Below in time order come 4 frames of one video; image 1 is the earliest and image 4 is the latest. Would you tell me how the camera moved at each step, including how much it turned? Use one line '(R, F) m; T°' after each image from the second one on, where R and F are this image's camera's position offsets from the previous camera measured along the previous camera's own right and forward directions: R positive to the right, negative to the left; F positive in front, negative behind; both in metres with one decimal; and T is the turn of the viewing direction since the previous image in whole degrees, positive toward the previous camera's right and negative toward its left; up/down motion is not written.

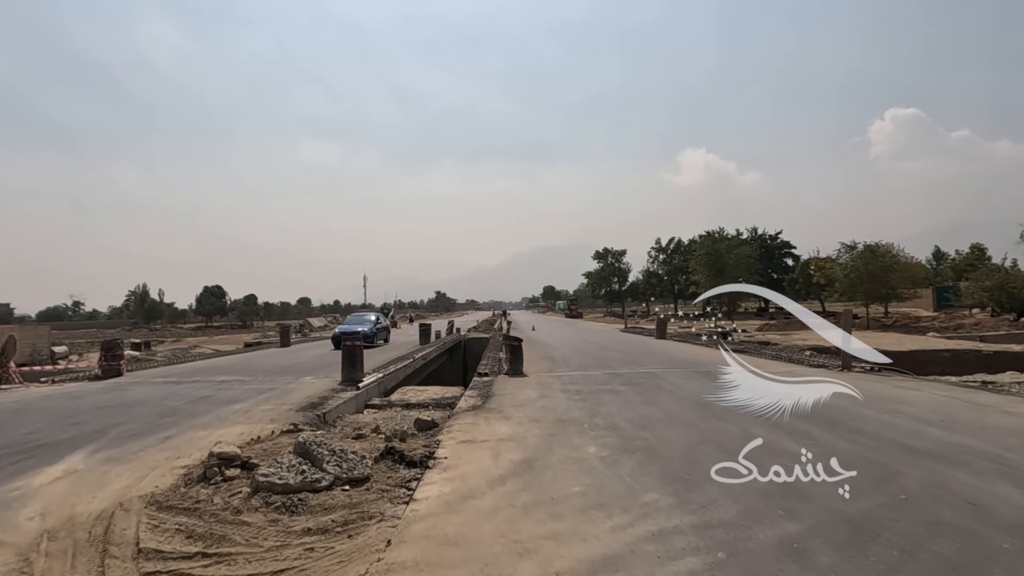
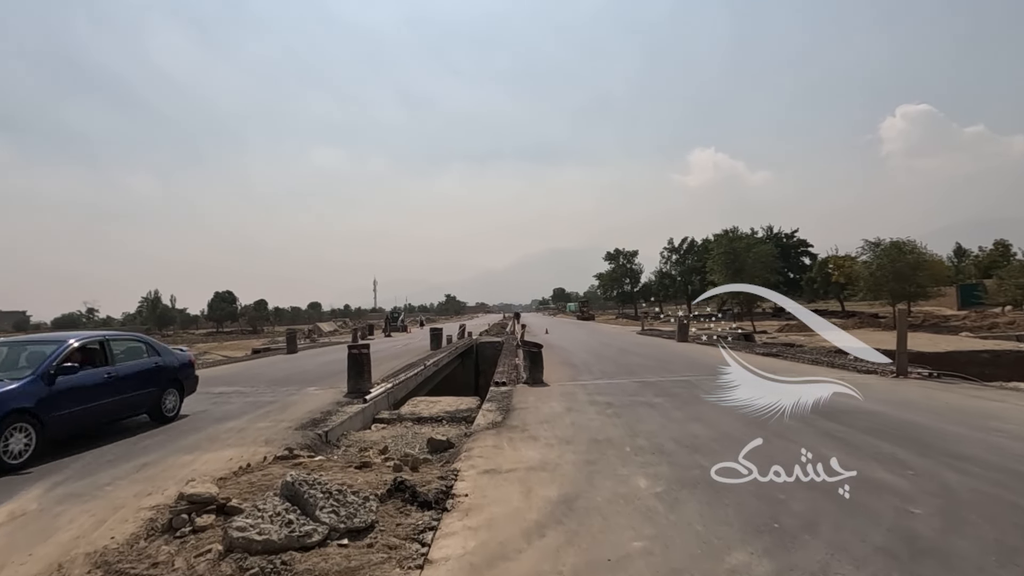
(-0.2, +1.0) m; -1°
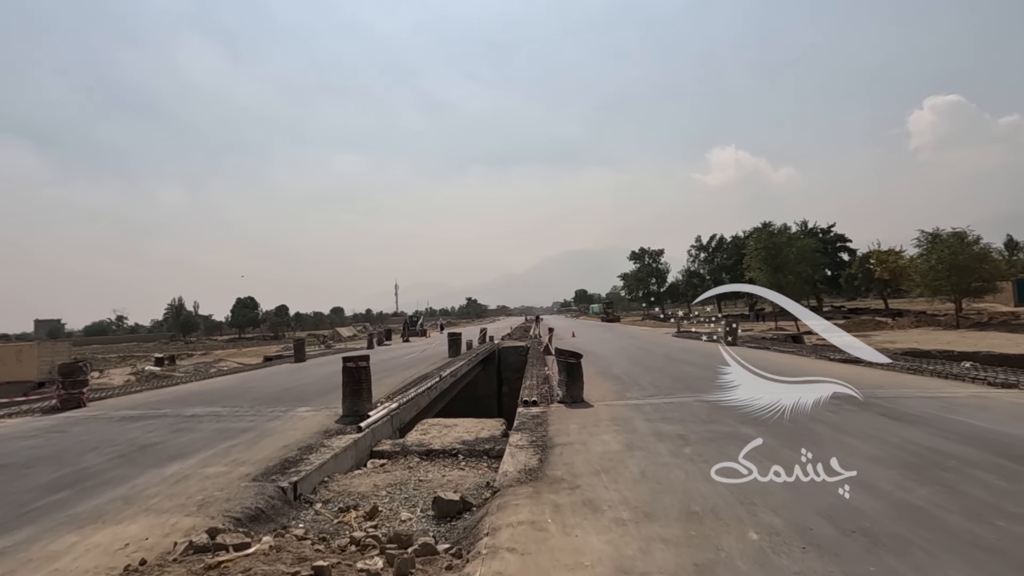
(-0.2, +2.2) m; -2°
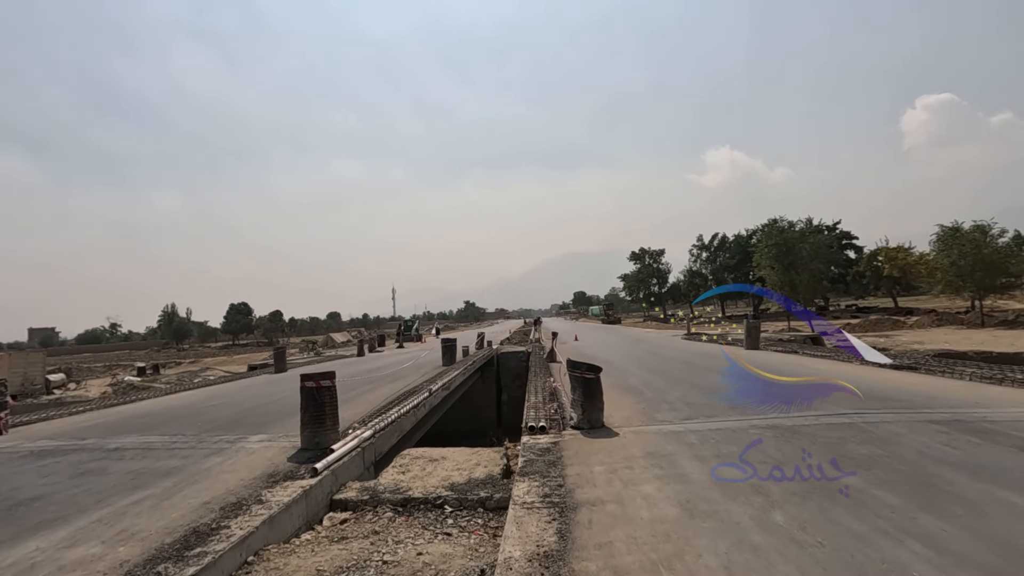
(0.0, +1.9) m; 0°
